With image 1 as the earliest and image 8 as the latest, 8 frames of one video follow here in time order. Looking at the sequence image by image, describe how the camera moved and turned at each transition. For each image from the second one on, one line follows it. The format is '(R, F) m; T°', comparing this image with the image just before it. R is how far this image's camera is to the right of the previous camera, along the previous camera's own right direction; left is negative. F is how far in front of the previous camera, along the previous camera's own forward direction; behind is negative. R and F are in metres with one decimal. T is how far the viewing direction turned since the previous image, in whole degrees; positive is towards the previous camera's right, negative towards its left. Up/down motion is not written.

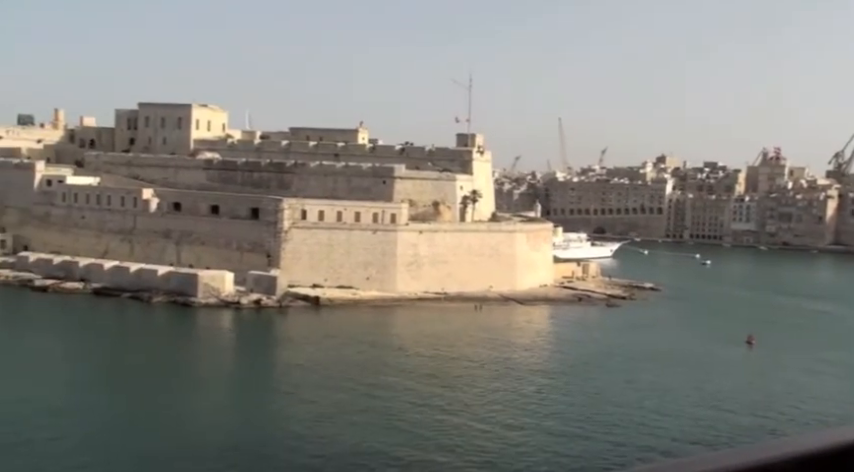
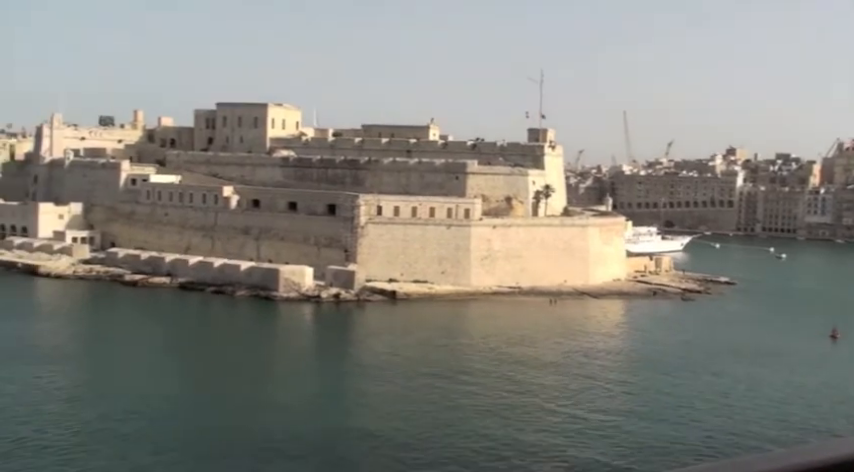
(-0.2, -0.5) m; -3°
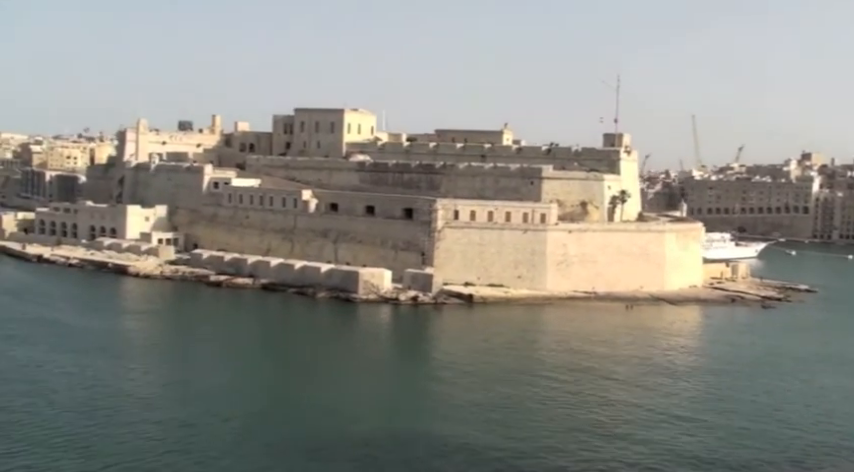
(-0.3, -0.4) m; -3°
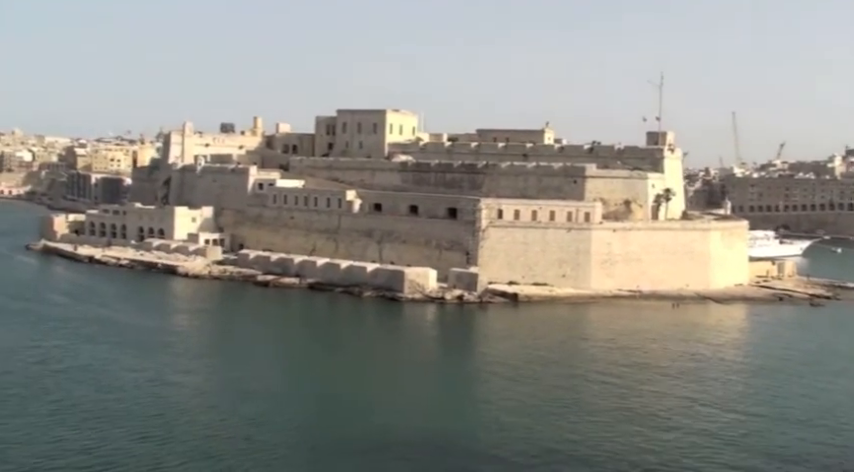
(-0.2, -0.1) m; -2°
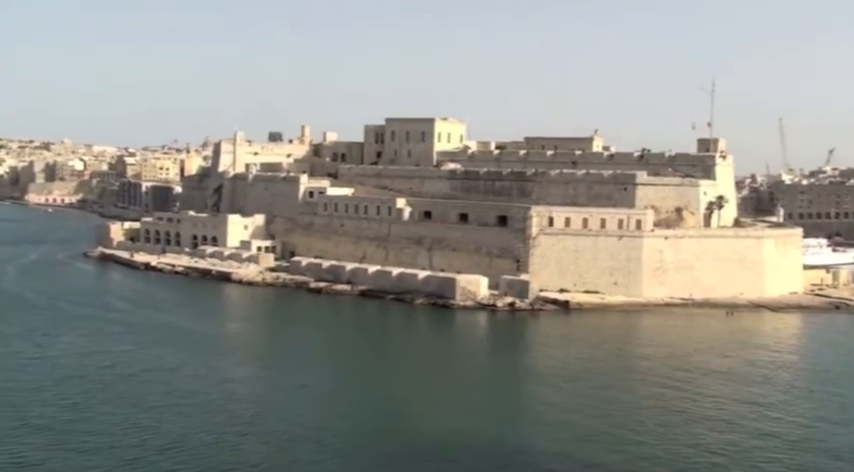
(-0.2, -0.1) m; -2°
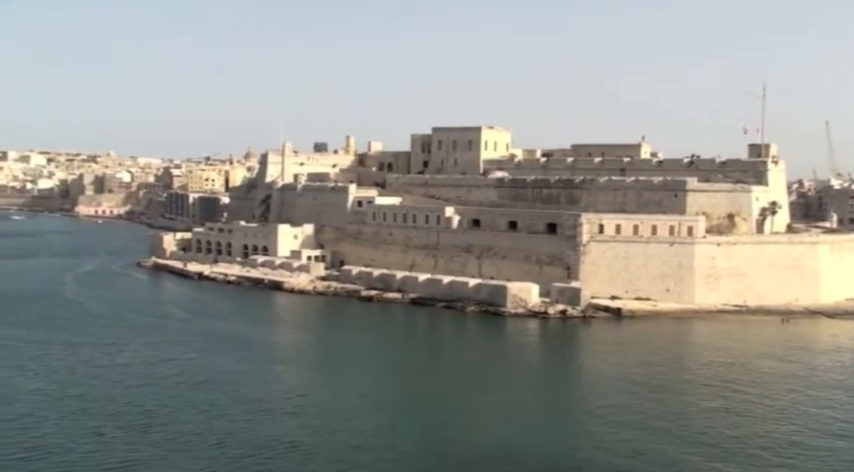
(-0.2, 0.0) m; -2°
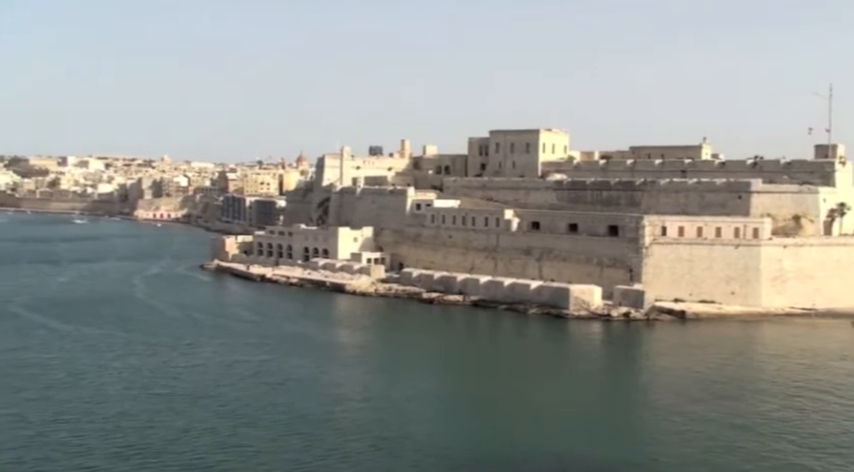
(-0.3, +0.1) m; -2°
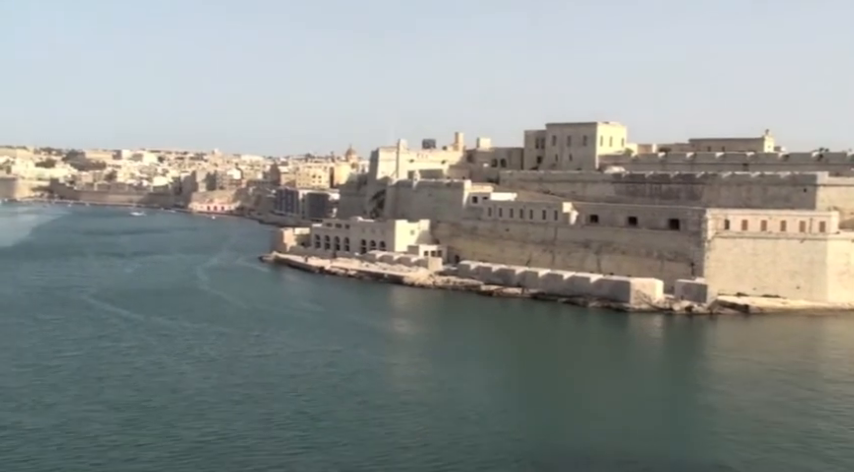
(-0.2, +0.2) m; -2°
